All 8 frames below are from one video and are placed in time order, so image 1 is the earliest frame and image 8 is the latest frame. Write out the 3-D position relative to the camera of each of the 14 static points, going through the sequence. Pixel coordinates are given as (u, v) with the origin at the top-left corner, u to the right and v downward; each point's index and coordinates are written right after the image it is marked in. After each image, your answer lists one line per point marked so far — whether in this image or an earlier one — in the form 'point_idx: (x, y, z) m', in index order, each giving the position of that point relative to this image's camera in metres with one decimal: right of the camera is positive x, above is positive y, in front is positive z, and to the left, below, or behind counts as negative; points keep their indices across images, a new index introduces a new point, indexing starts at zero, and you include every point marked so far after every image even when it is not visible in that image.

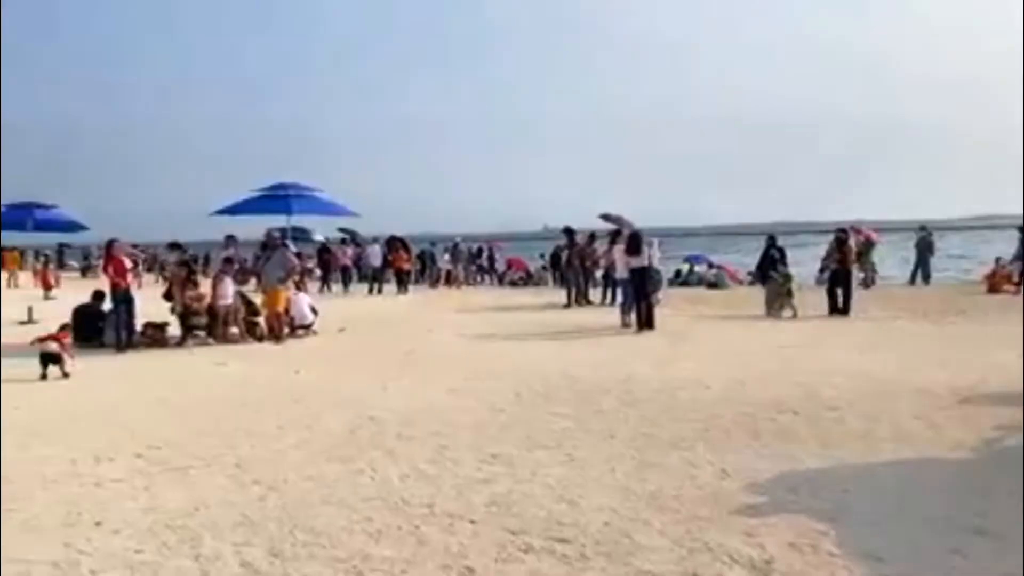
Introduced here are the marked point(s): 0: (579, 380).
0: (+0.5, -0.7, +8.9) m
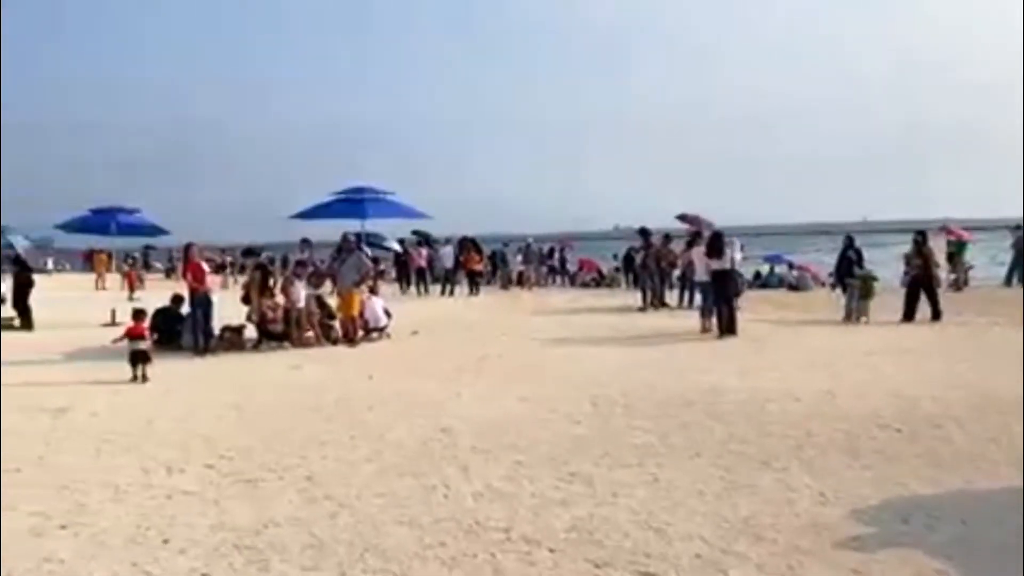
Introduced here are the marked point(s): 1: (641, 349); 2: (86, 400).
0: (+1.0, -0.7, +8.6) m
1: (+1.4, -0.7, +13.1) m
2: (-3.7, -1.0, +10.9) m
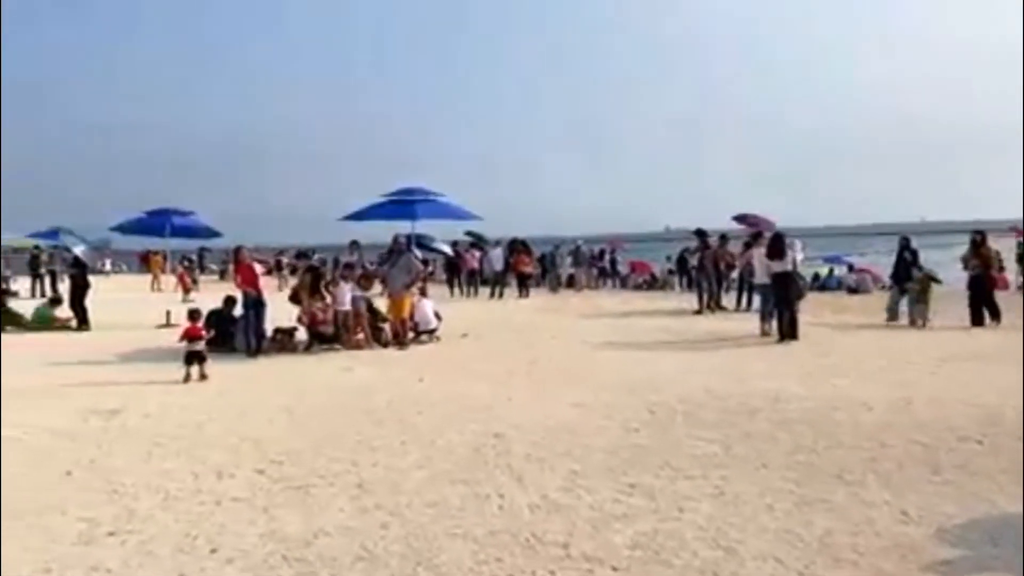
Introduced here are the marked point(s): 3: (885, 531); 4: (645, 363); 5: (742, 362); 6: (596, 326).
0: (+1.4, -0.8, +8.3) m
1: (+1.9, -0.7, +12.8) m
2: (-3.3, -1.0, +10.8) m
3: (+1.4, -0.9, +4.5) m
4: (+1.3, -0.7, +12.1) m
5: (+2.0, -0.7, +10.8) m
6: (+1.2, -0.6, +18.3) m
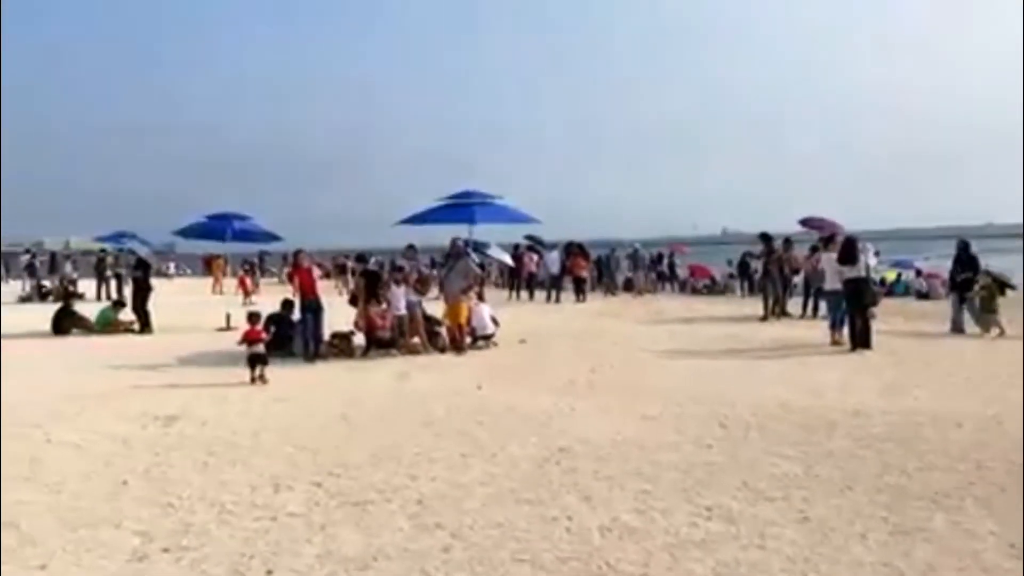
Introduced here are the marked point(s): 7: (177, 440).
0: (+1.8, -0.8, +7.9) m
1: (+2.5, -0.8, +12.4) m
2: (-2.7, -1.0, +10.7) m
3: (+1.6, -0.9, +4.2) m
4: (+1.9, -0.8, +11.7) m
5: (+2.5, -0.7, +10.4) m
6: (+2.1, -0.6, +17.9) m
7: (-2.4, -1.1, +9.0) m
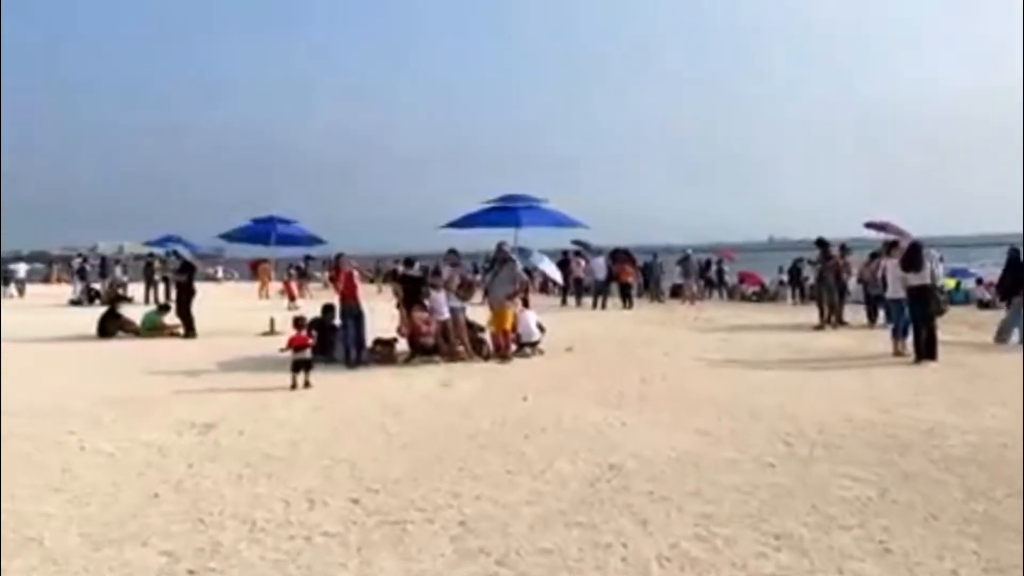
0: (+2.1, -0.9, +7.5) m
1: (+3.0, -0.8, +11.9) m
2: (-2.4, -1.1, +10.4) m
3: (+1.8, -1.0, +3.7) m
4: (+2.3, -0.9, +11.2) m
5: (+2.9, -0.8, +9.9) m
6: (+2.7, -0.7, +17.4) m
7: (-2.1, -1.1, +8.6) m
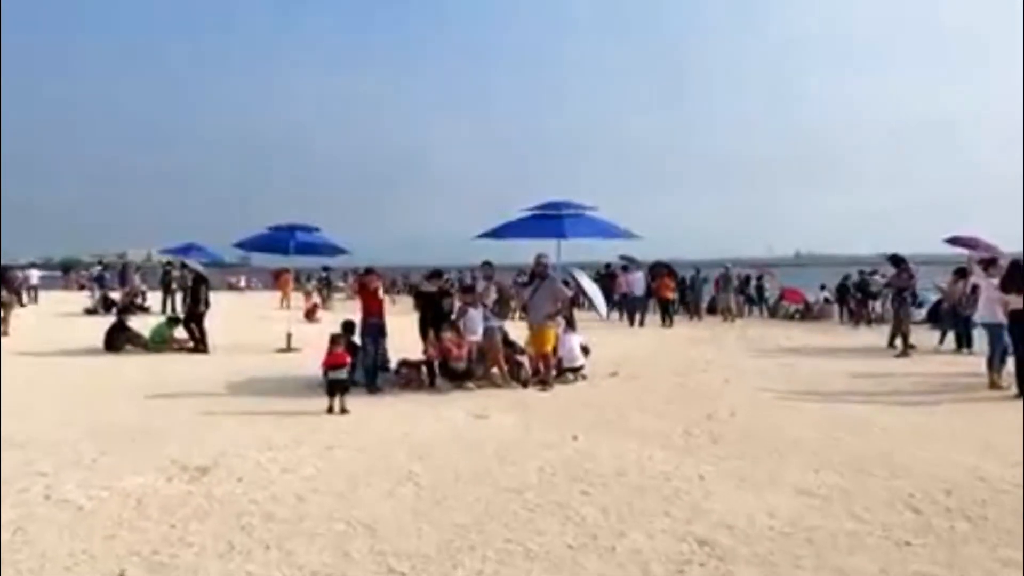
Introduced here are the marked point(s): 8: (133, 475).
0: (+2.4, -1.0, +5.9) m
1: (+3.4, -1.0, +10.3) m
2: (-2.0, -1.2, +8.9) m
3: (+2.0, -1.1, +2.1) m
4: (+2.7, -1.1, +9.6) m
5: (+3.3, -1.0, +8.3) m
6: (+3.2, -1.0, +15.8) m
7: (-1.8, -1.2, +7.1) m
8: (-2.4, -1.2, +7.9) m
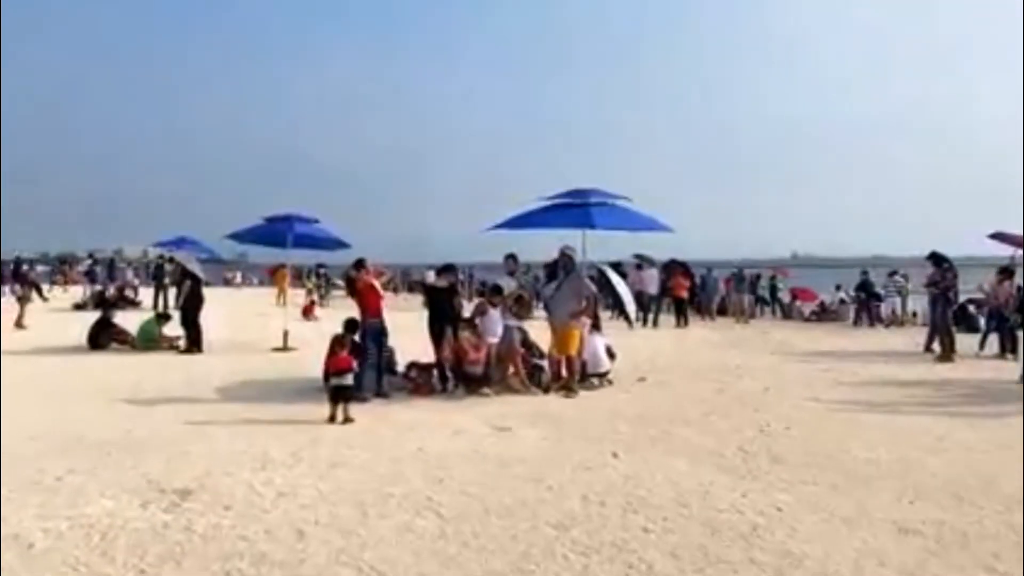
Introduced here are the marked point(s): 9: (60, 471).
0: (+2.6, -1.0, +4.7) m
1: (+3.6, -1.0, +9.1) m
2: (-1.8, -1.1, +7.6) m
3: (+2.2, -1.1, +0.9) m
4: (+2.9, -1.0, +8.4) m
5: (+3.5, -1.0, +7.1) m
6: (+3.4, -1.0, +14.6) m
7: (-1.6, -1.2, +5.9) m
8: (-2.2, -1.2, +6.7) m
9: (-2.8, -1.1, +7.6) m
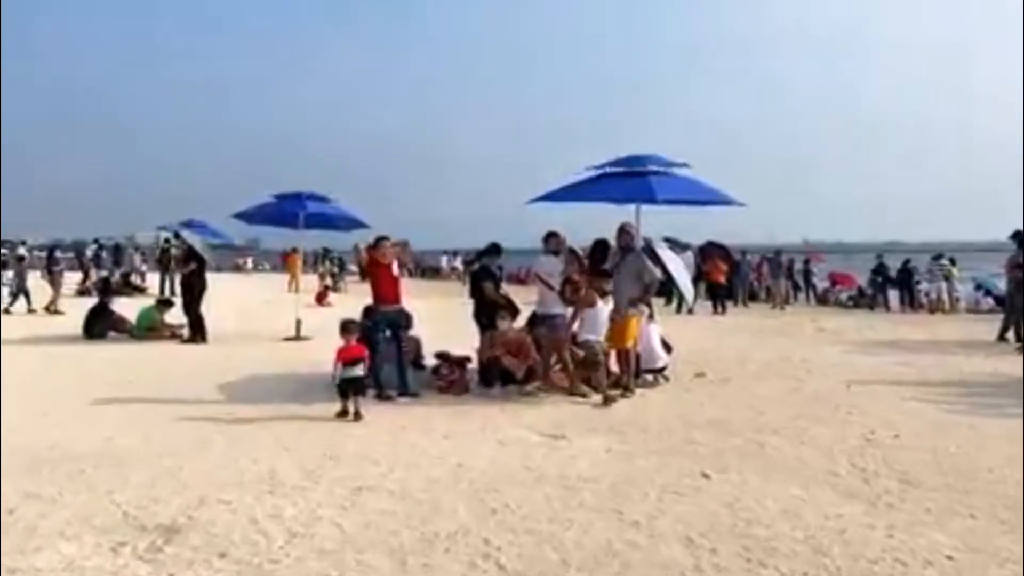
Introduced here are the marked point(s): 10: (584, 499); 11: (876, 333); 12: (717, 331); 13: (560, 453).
0: (+2.9, -0.9, +3.1) m
1: (+3.9, -0.9, +7.5) m
2: (-1.5, -1.0, +6.1) m
3: (+2.5, -1.0, -0.7) m
4: (+3.2, -0.9, +6.8) m
5: (+3.8, -0.9, +5.5) m
6: (+3.8, -0.8, +13.0) m
7: (-1.2, -1.1, +4.4) m
8: (-1.9, -1.1, +5.2) m
9: (-2.4, -1.0, +6.1) m
10: (+0.3, -1.0, +5.9) m
11: (+5.6, -0.7, +18.8) m
12: (+3.1, -0.7, +19.0) m
13: (+0.2, -1.0, +7.4) m
